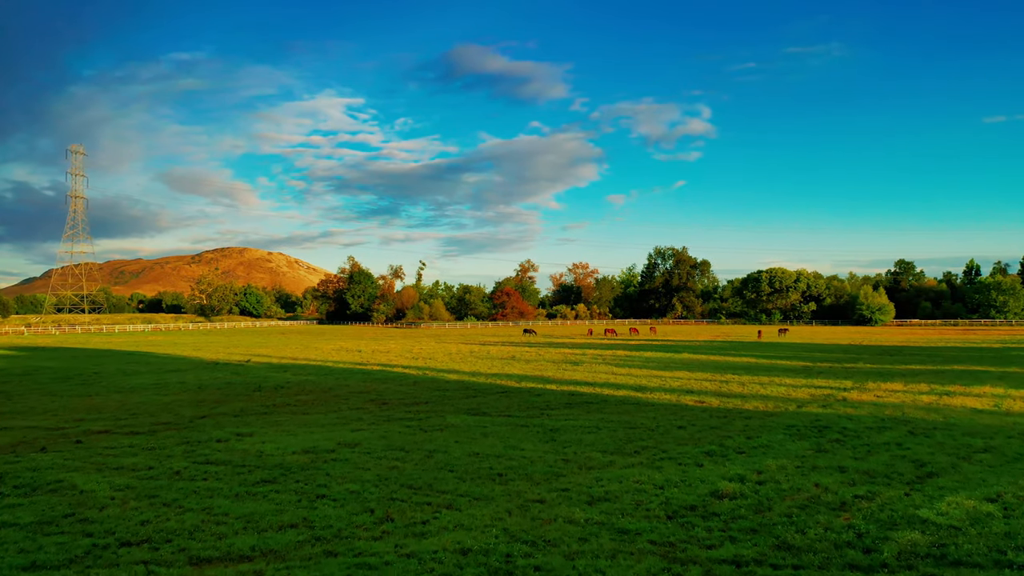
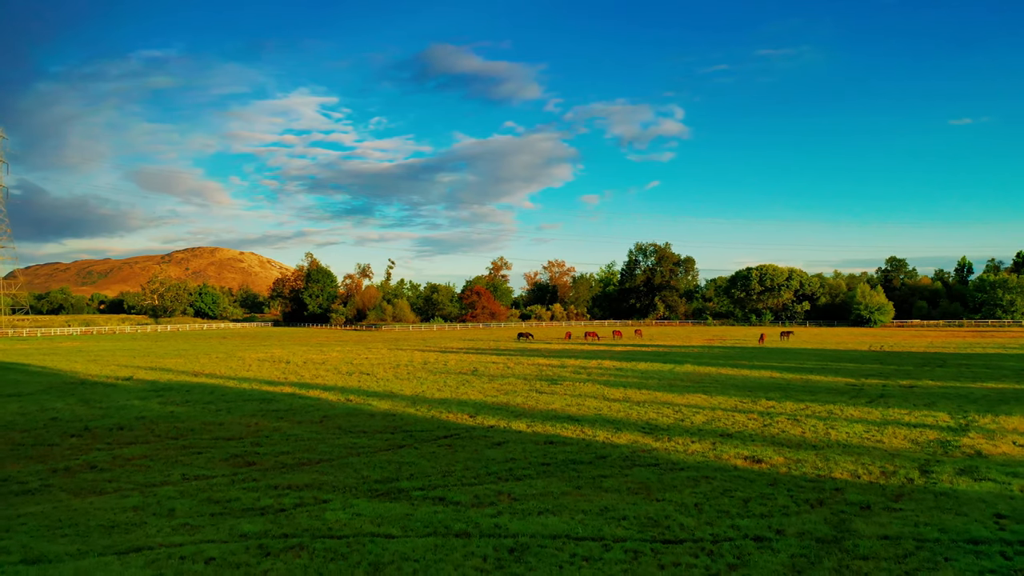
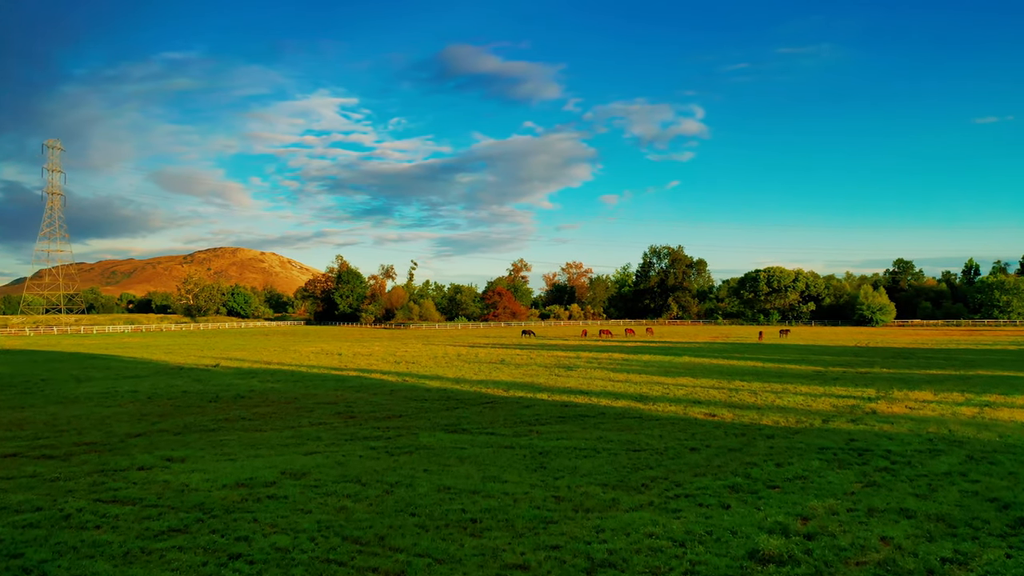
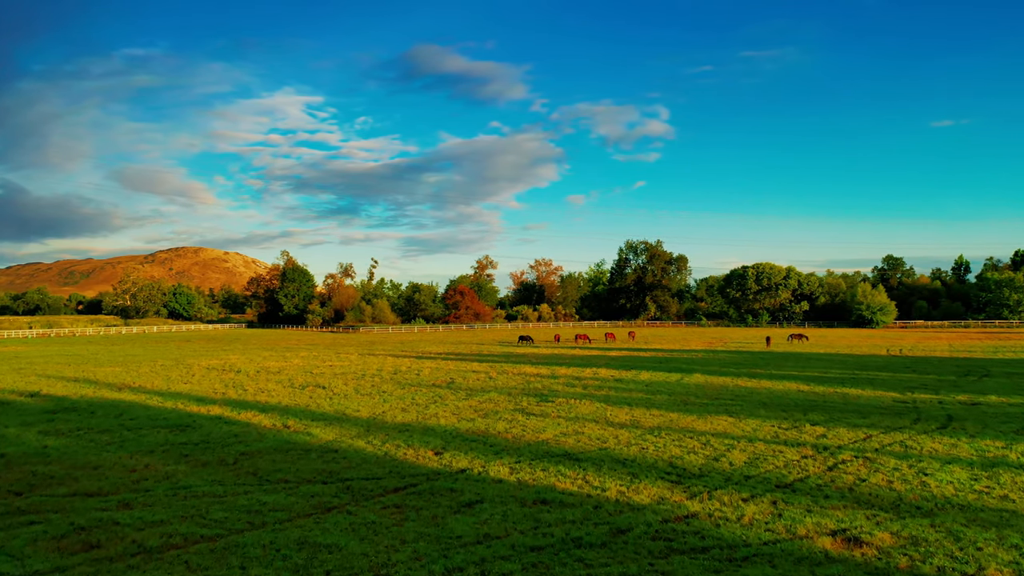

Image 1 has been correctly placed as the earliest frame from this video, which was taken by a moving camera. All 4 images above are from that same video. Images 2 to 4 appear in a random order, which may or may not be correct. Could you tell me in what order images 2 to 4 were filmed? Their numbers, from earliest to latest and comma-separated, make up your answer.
3, 2, 4
